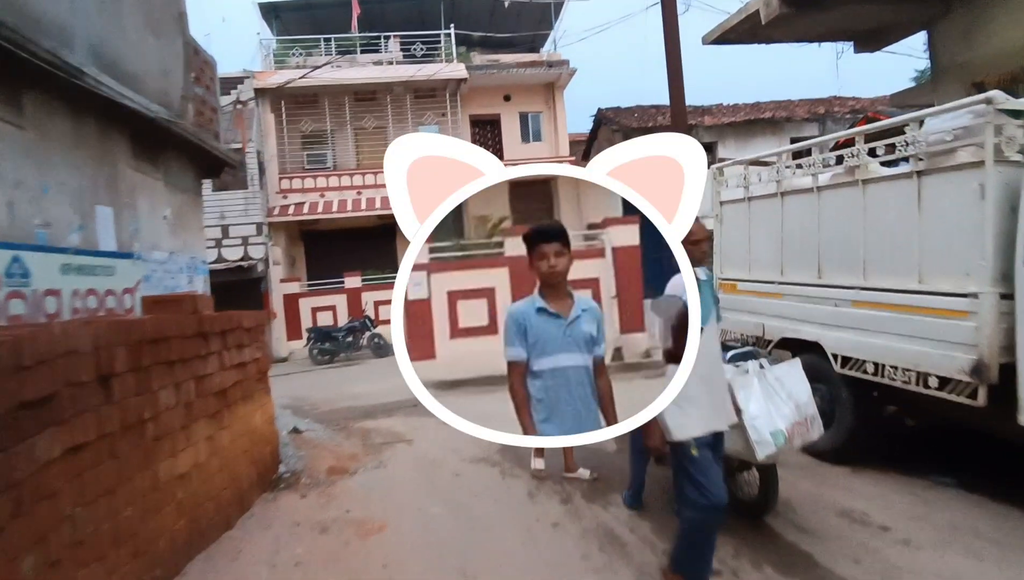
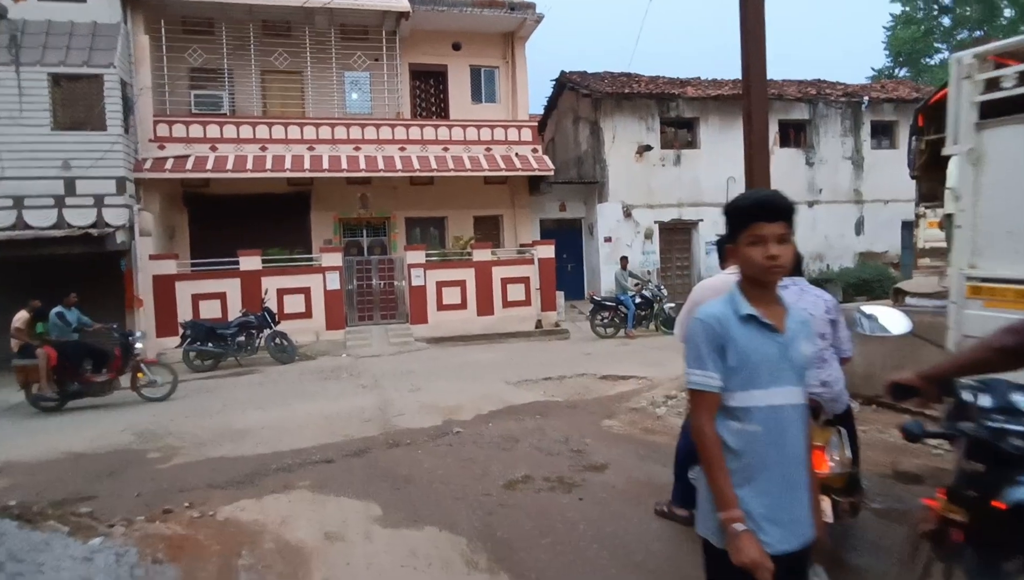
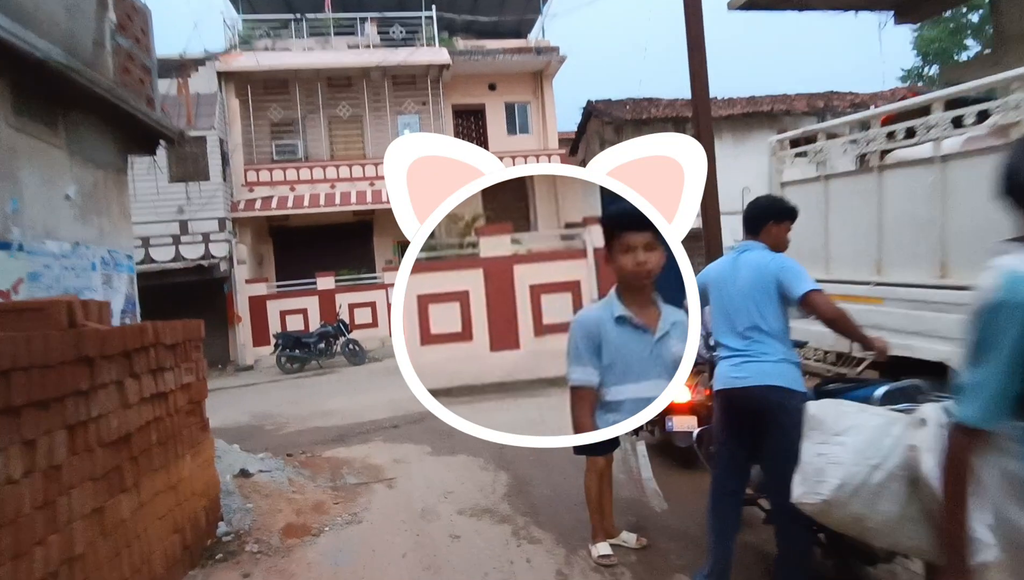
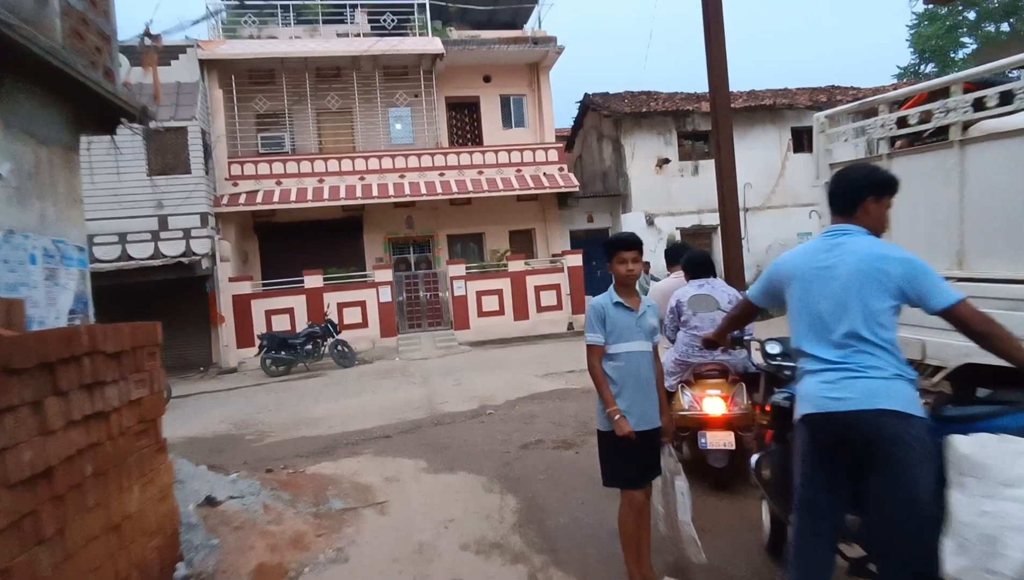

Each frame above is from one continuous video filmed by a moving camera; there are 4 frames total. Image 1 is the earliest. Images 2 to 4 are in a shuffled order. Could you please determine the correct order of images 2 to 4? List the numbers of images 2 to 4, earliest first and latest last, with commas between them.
3, 4, 2
